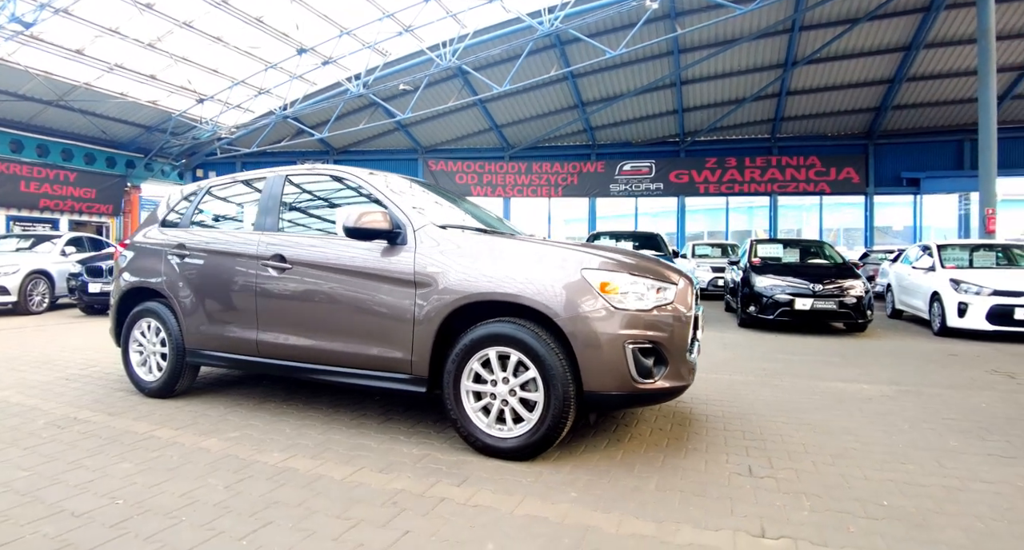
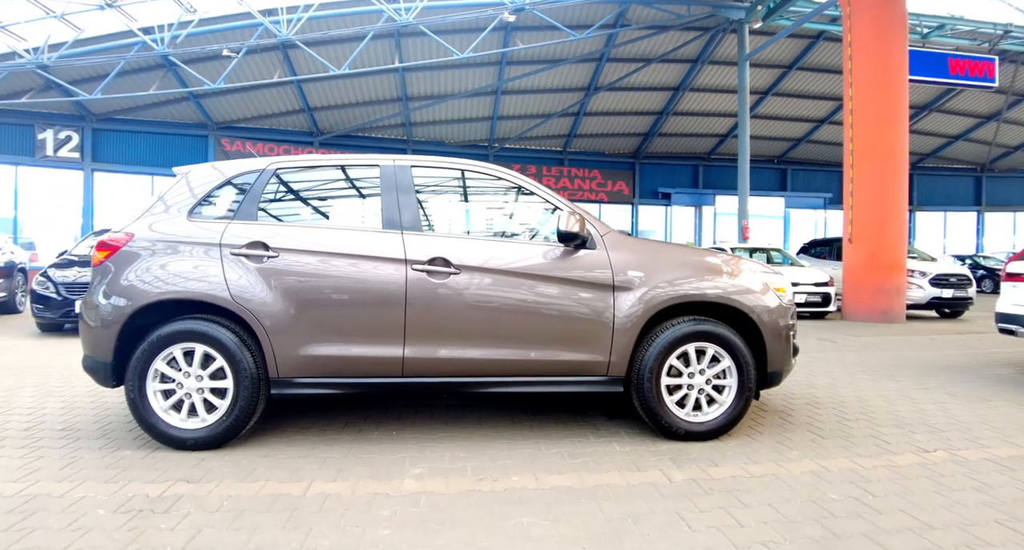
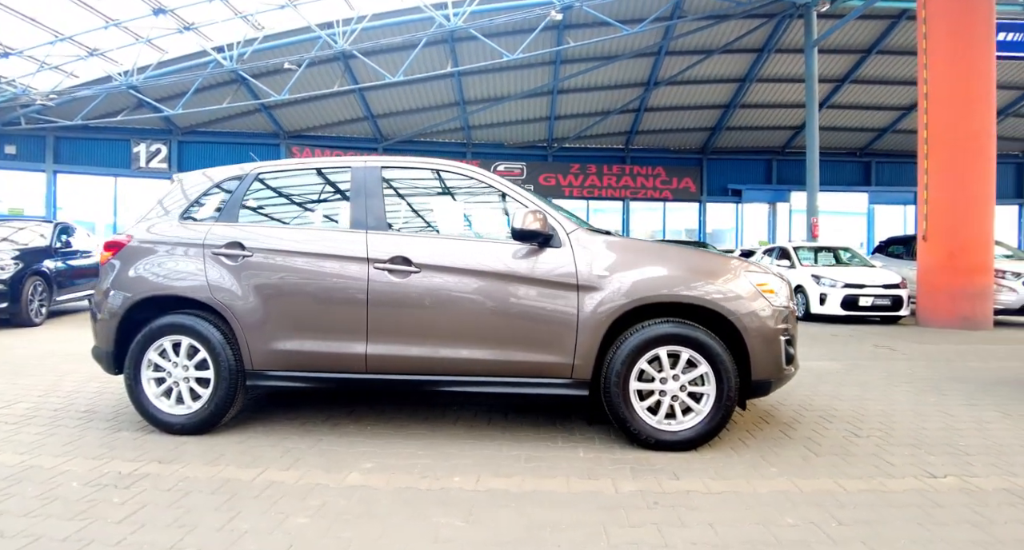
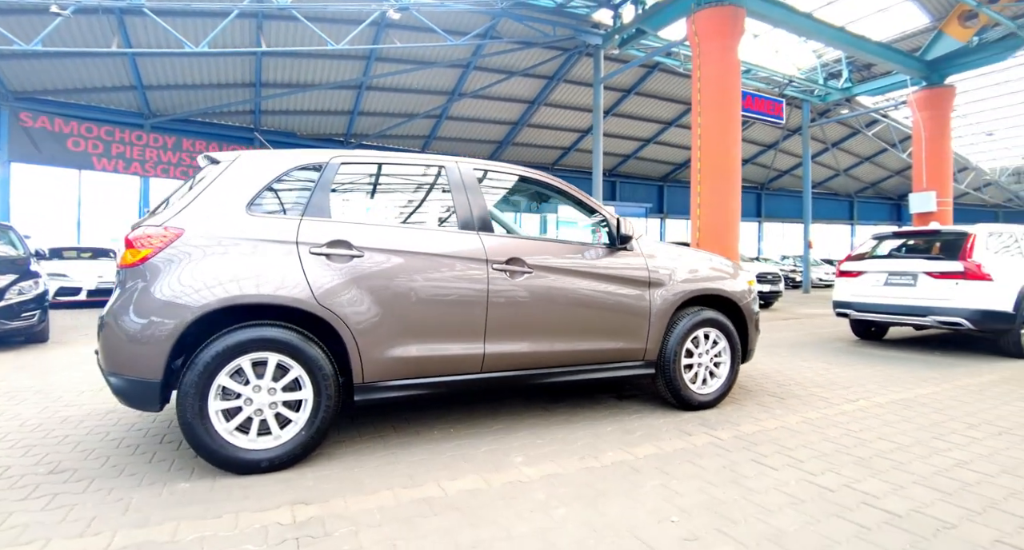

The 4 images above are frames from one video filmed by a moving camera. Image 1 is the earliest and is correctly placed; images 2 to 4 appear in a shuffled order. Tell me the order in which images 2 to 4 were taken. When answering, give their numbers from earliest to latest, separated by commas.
3, 2, 4
